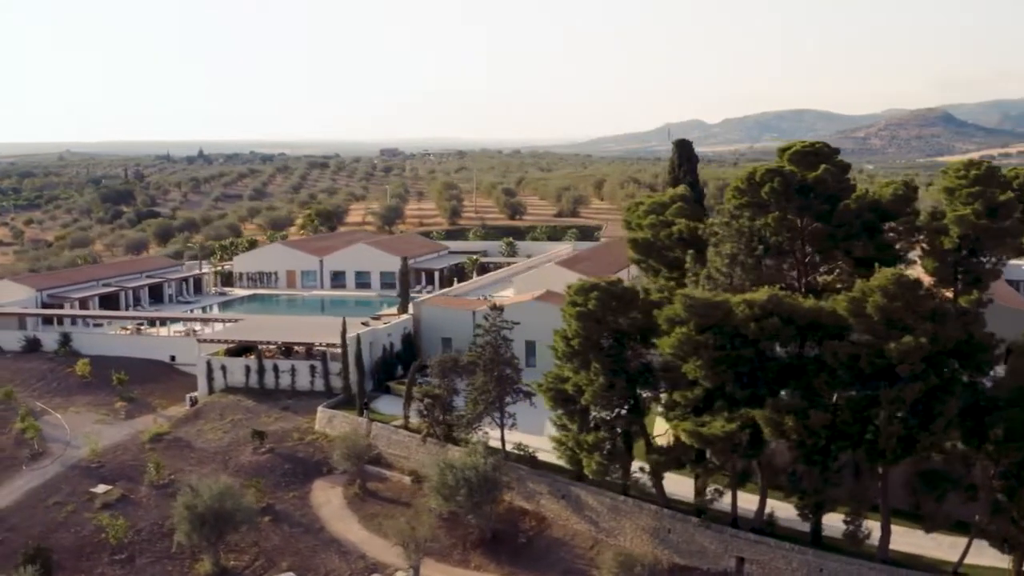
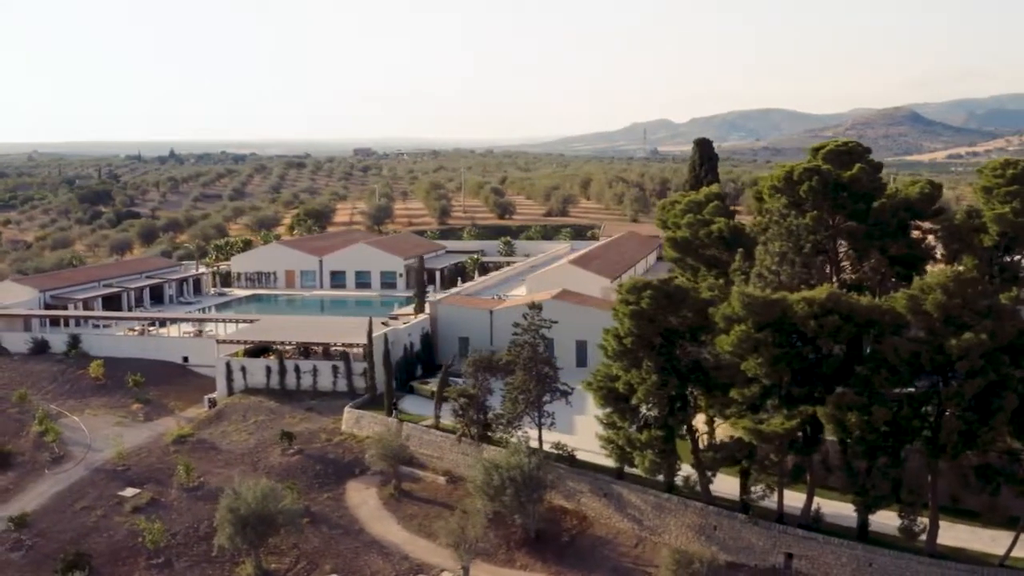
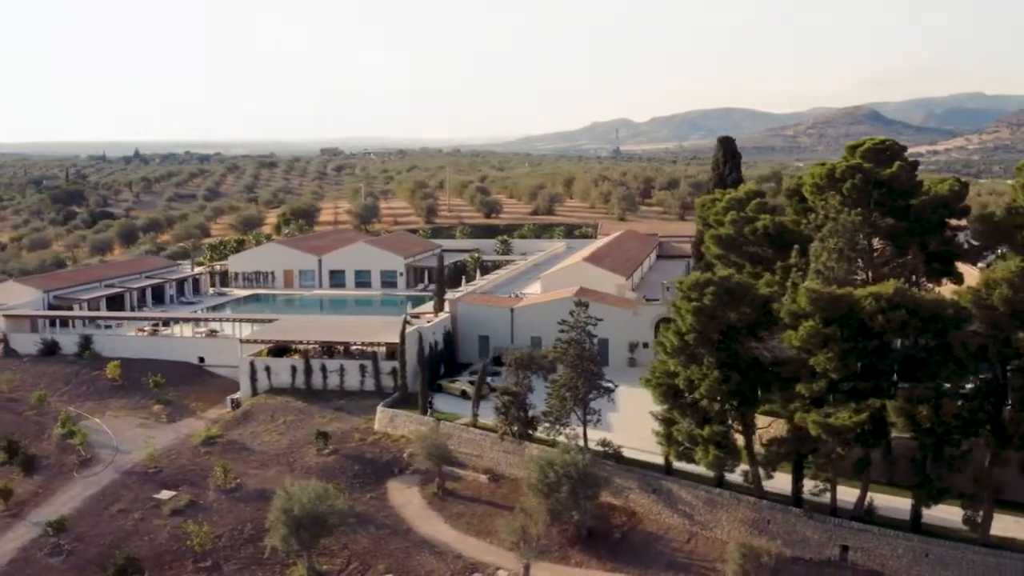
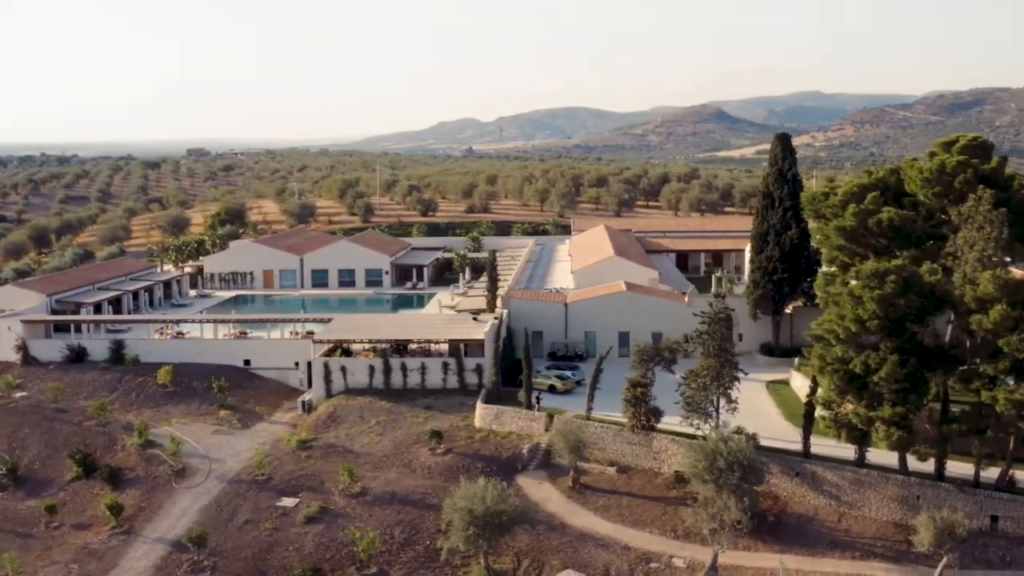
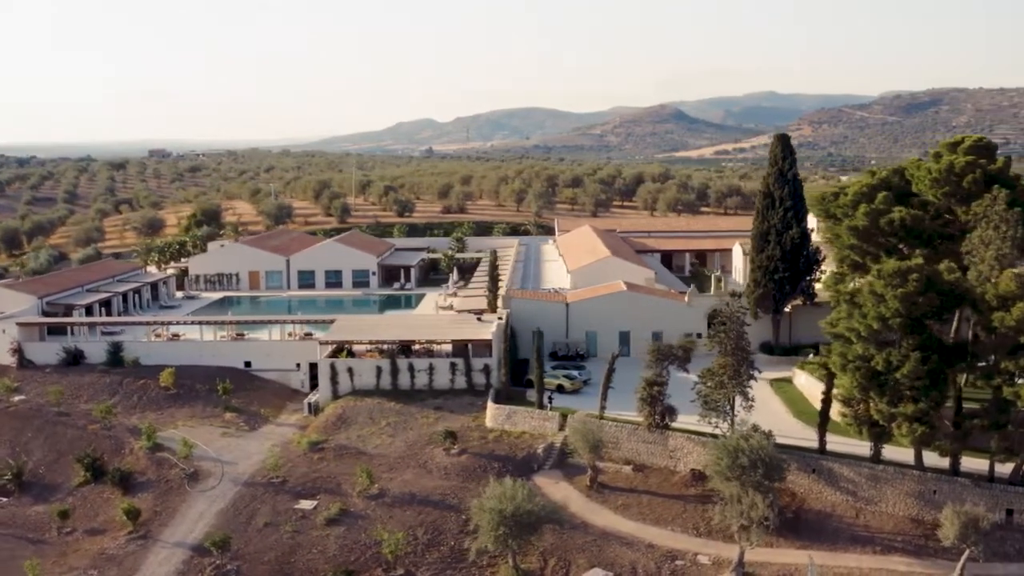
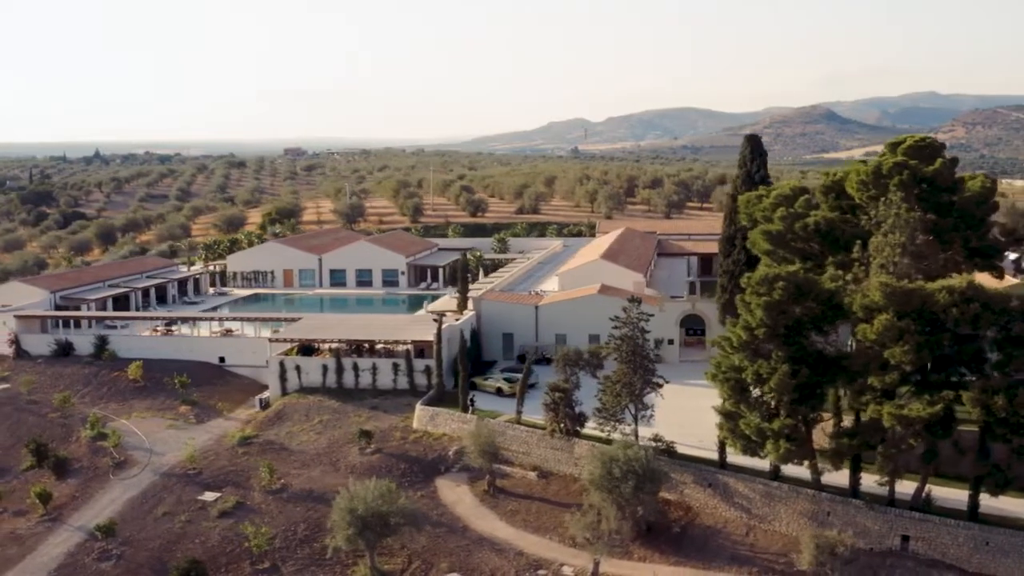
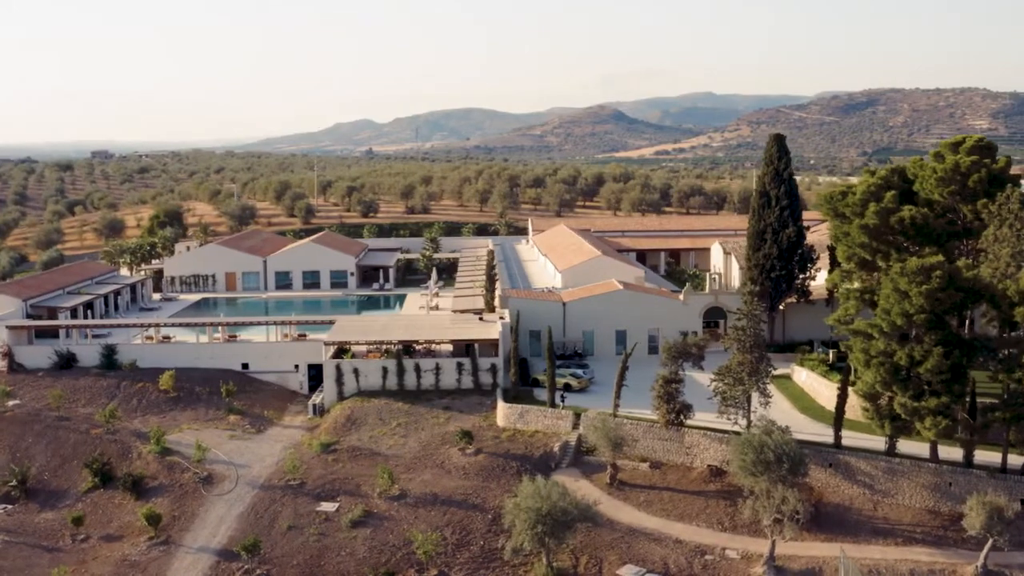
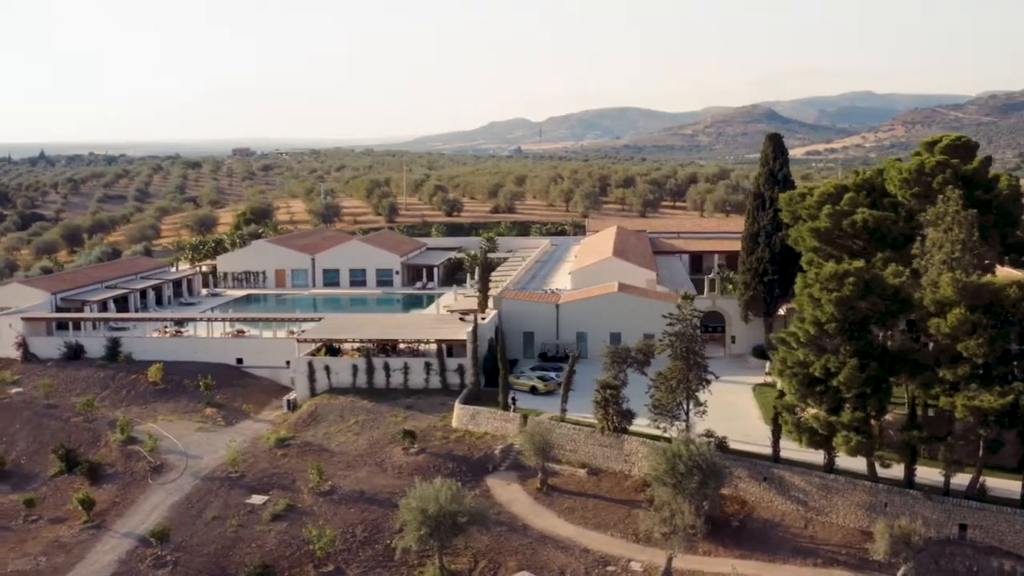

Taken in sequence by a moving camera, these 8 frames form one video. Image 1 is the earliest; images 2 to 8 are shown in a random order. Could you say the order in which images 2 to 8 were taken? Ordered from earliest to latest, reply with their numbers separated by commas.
2, 3, 6, 8, 4, 5, 7
